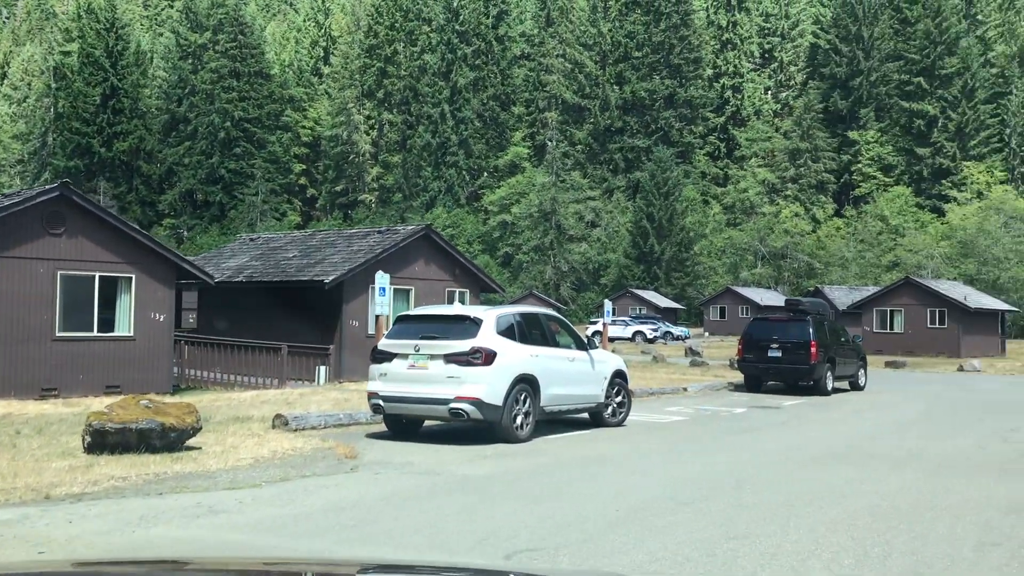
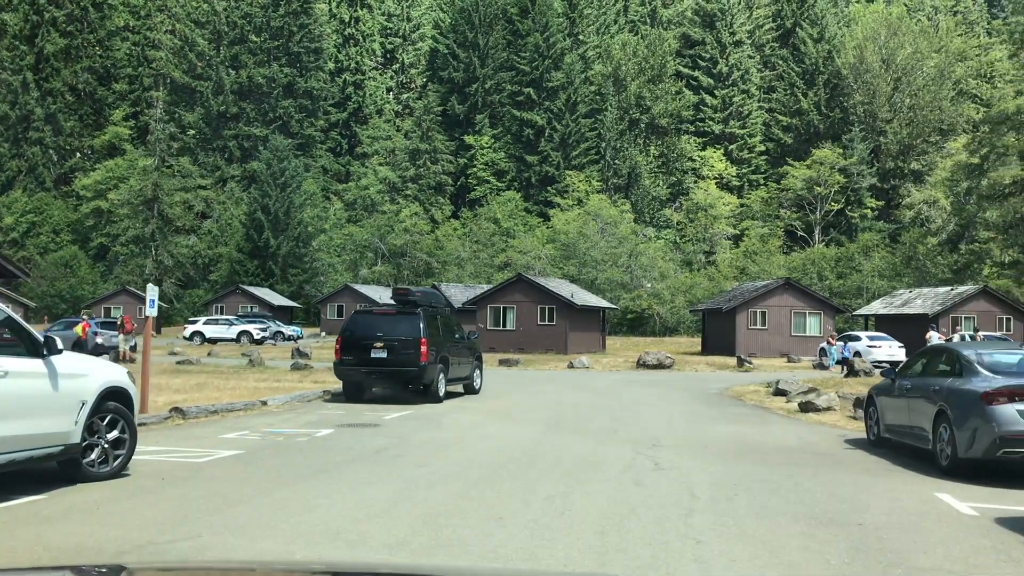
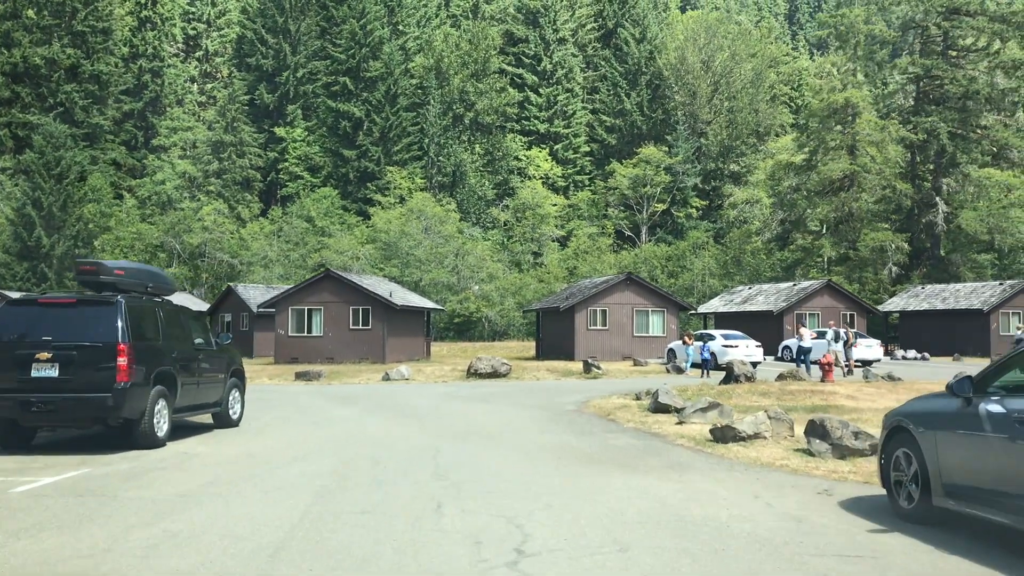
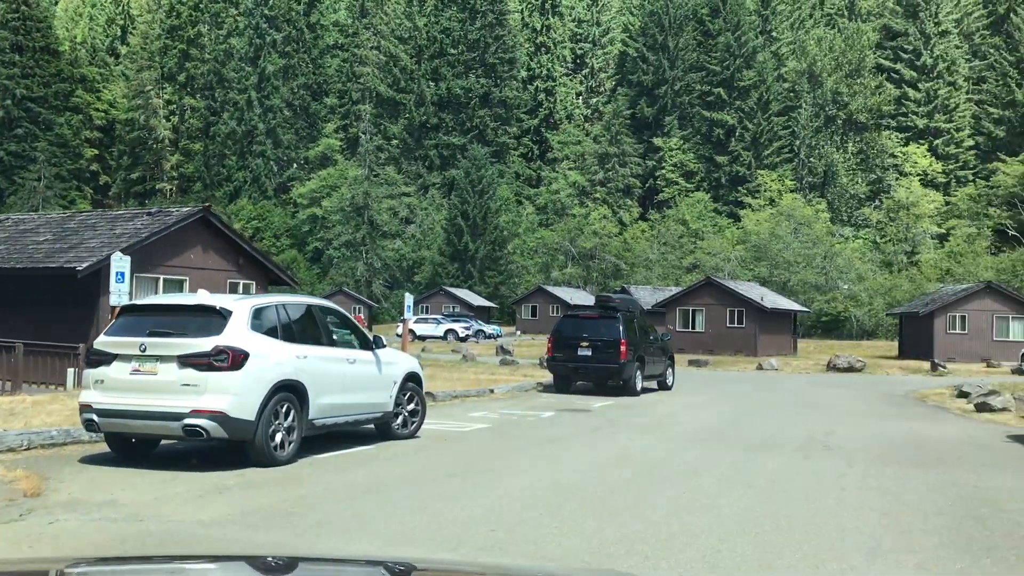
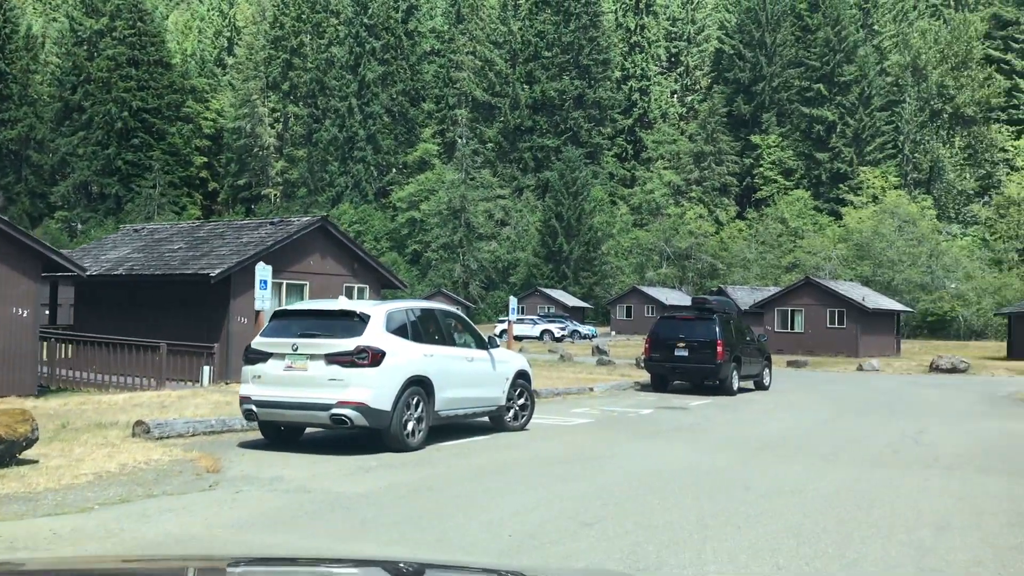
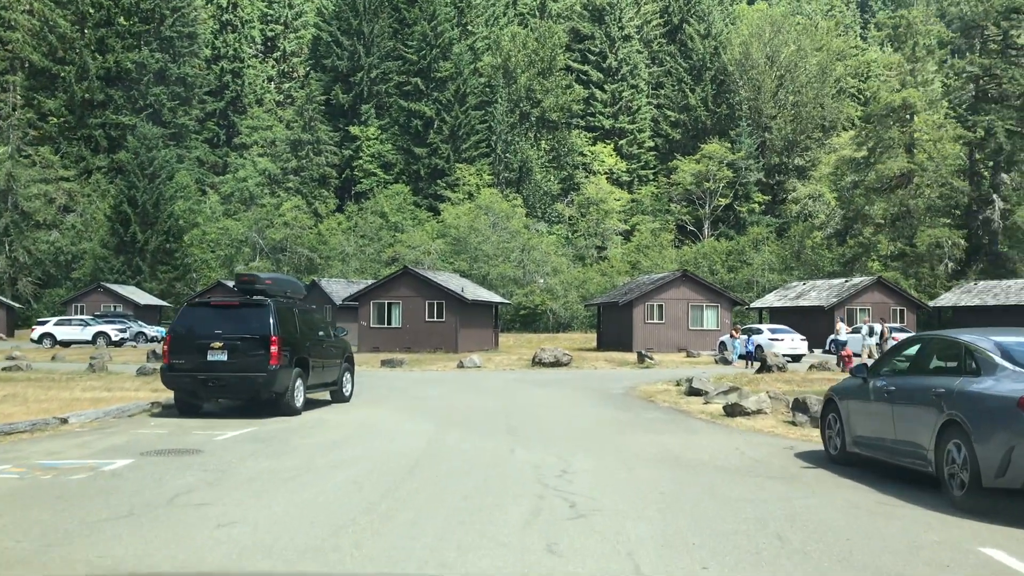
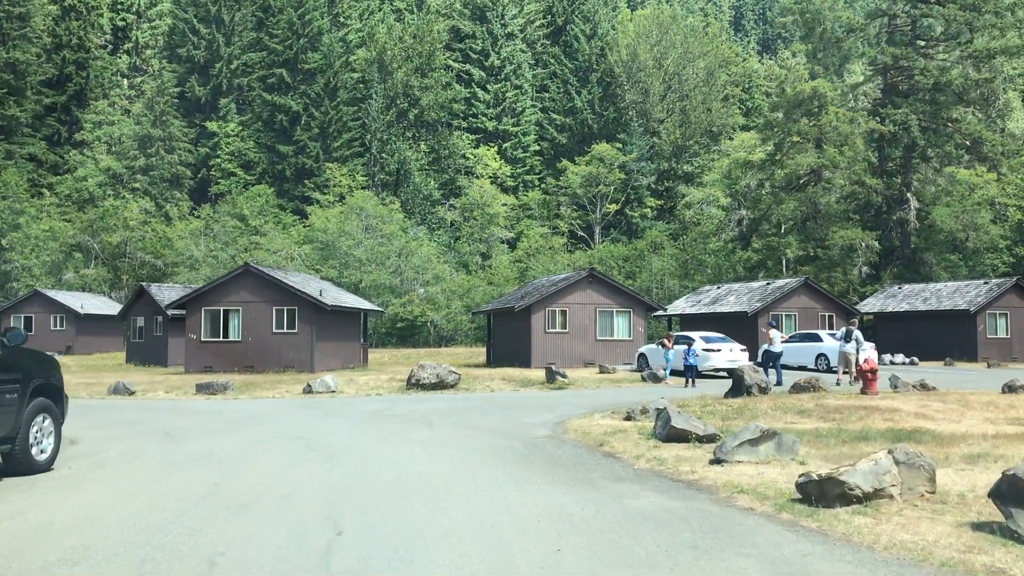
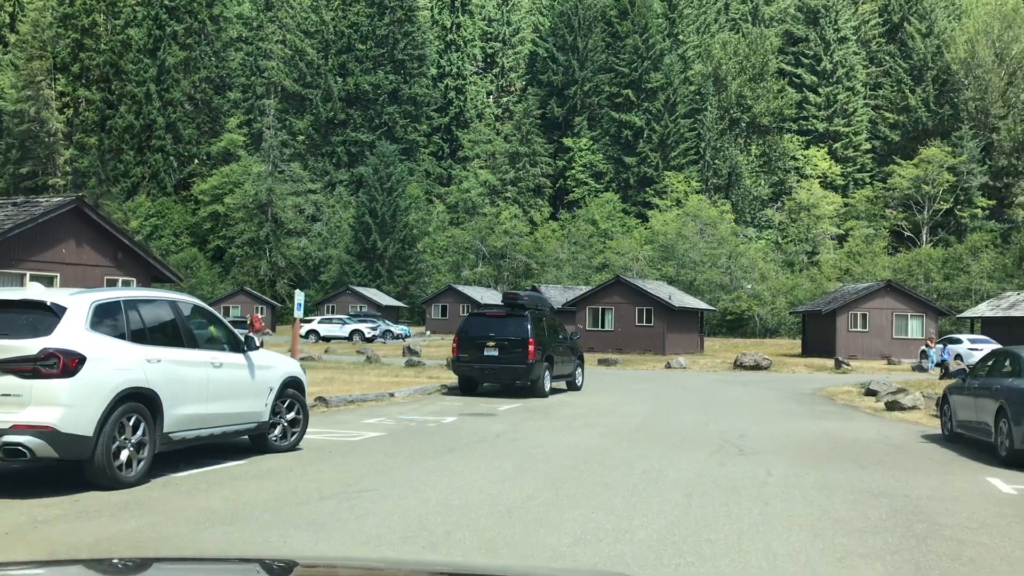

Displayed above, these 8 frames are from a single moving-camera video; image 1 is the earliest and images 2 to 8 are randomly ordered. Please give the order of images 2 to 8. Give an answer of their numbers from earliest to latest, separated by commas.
5, 4, 8, 2, 6, 3, 7
